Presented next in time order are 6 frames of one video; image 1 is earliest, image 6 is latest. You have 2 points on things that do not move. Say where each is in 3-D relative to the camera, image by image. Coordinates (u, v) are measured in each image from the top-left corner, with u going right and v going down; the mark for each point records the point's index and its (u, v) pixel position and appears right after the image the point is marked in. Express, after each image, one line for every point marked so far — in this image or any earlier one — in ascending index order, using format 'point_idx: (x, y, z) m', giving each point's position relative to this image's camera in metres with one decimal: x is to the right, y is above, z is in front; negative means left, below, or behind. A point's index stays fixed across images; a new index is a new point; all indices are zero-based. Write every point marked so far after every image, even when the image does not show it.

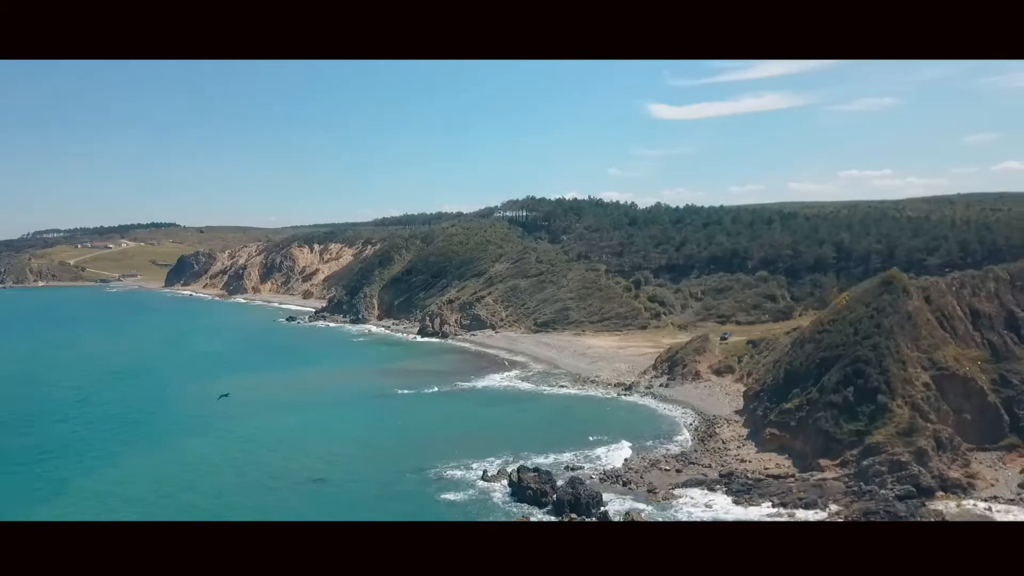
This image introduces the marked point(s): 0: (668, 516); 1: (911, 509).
0: (+2.4, -3.6, +13.1) m
1: (+6.0, -3.3, +12.6) m
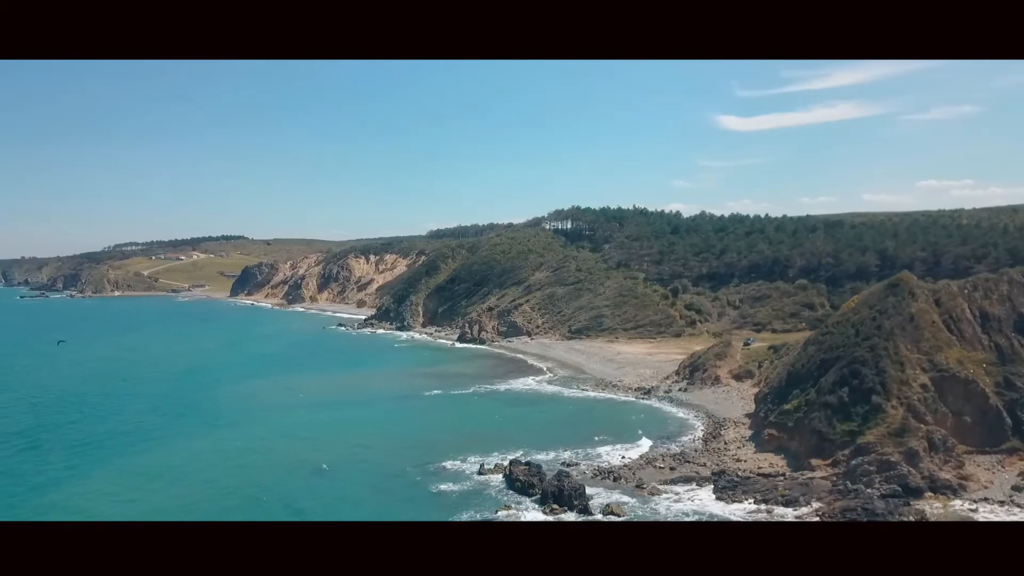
0: (+2.1, -3.5, +13.3) m
1: (+5.7, -3.3, +12.6) m
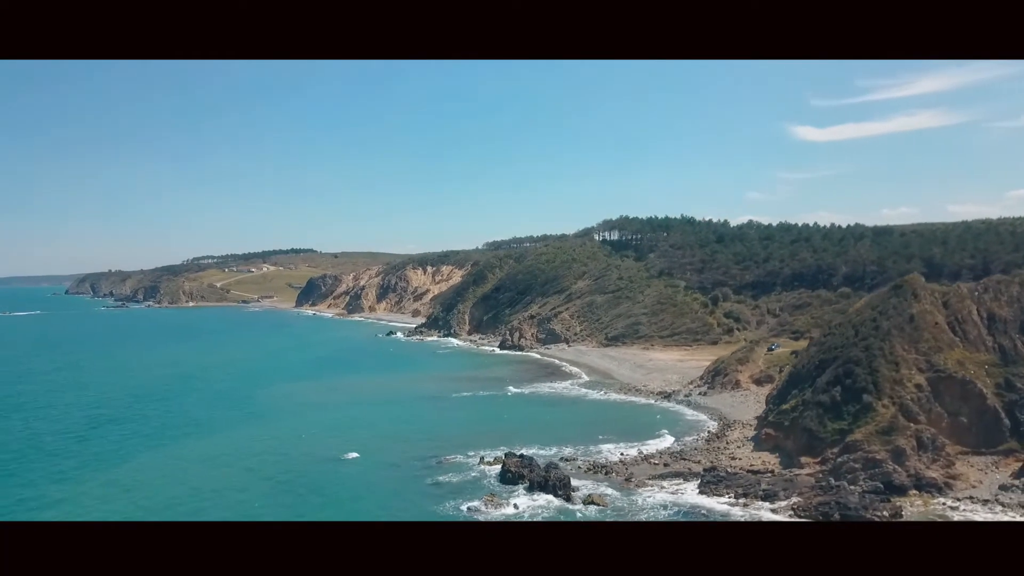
0: (+1.9, -3.5, +13.7) m
1: (+5.4, -3.3, +12.7) m
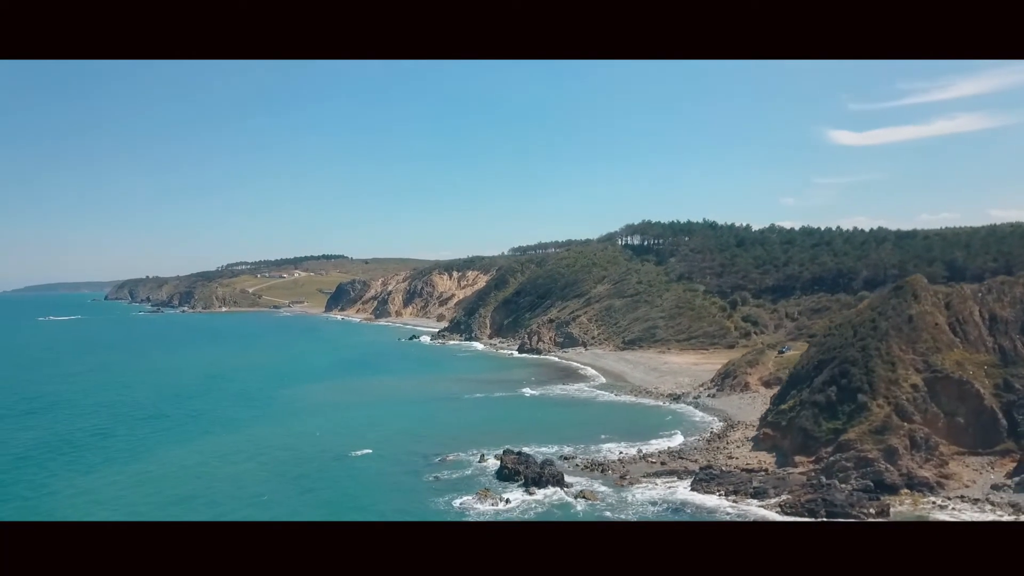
0: (+1.8, -3.5, +13.9) m
1: (+5.3, -3.2, +12.8) m
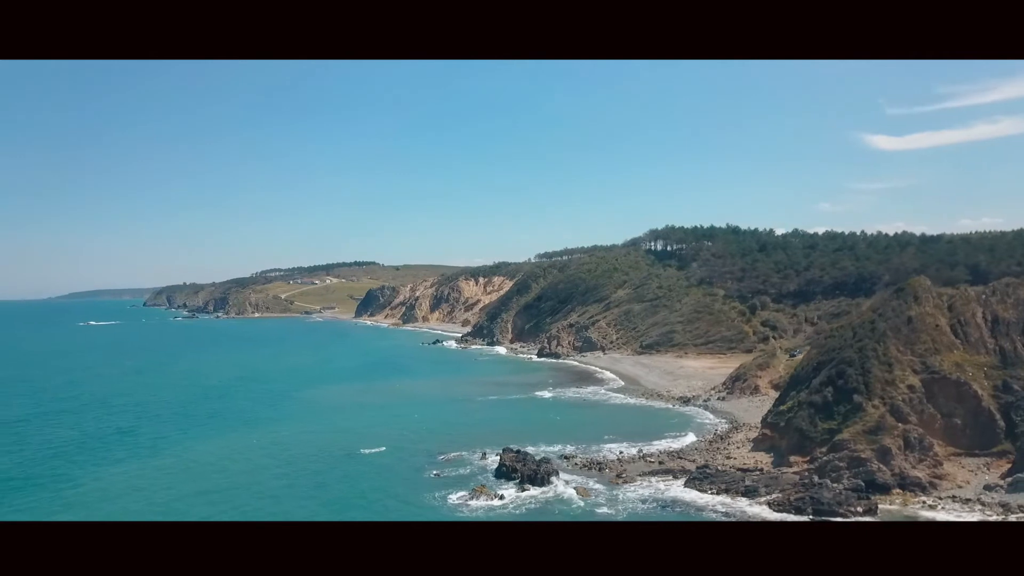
0: (+1.7, -3.5, +14.1) m
1: (+5.1, -3.2, +12.8) m
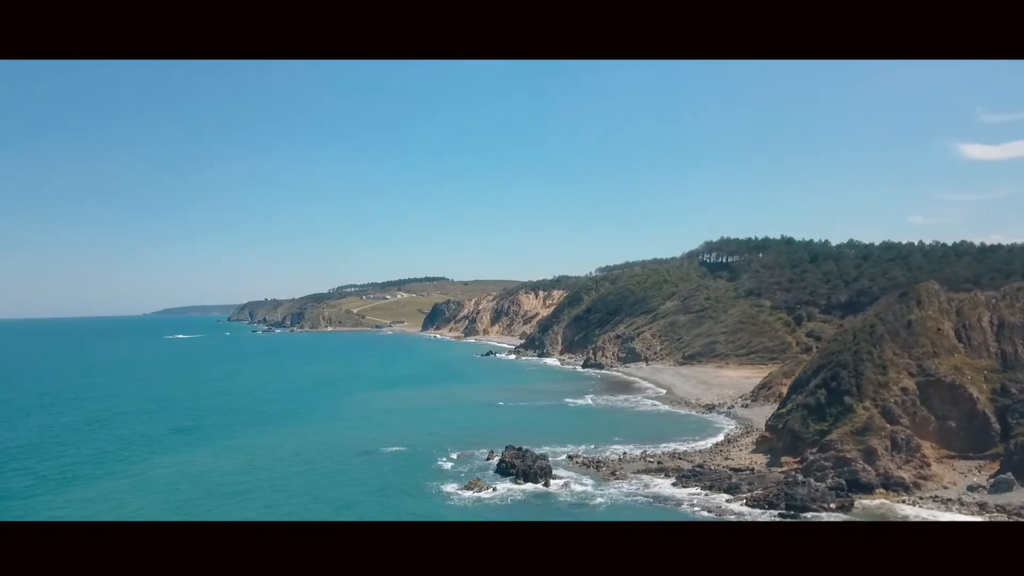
0: (+1.6, -3.5, +14.7) m
1: (+4.9, -3.3, +13.1) m
